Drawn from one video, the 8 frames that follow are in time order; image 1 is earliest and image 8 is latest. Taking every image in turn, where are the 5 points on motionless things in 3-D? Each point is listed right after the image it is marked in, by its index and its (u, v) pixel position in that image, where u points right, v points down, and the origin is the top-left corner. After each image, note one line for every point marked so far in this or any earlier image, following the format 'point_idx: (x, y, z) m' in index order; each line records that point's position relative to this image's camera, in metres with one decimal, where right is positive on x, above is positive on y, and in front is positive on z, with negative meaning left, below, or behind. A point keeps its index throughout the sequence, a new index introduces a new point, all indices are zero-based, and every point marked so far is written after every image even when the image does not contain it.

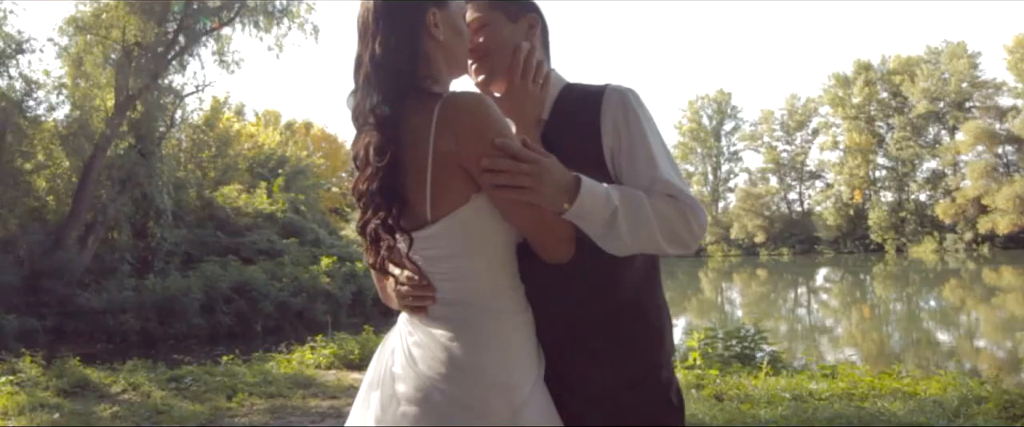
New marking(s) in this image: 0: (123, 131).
0: (-7.4, +1.6, +14.0) m
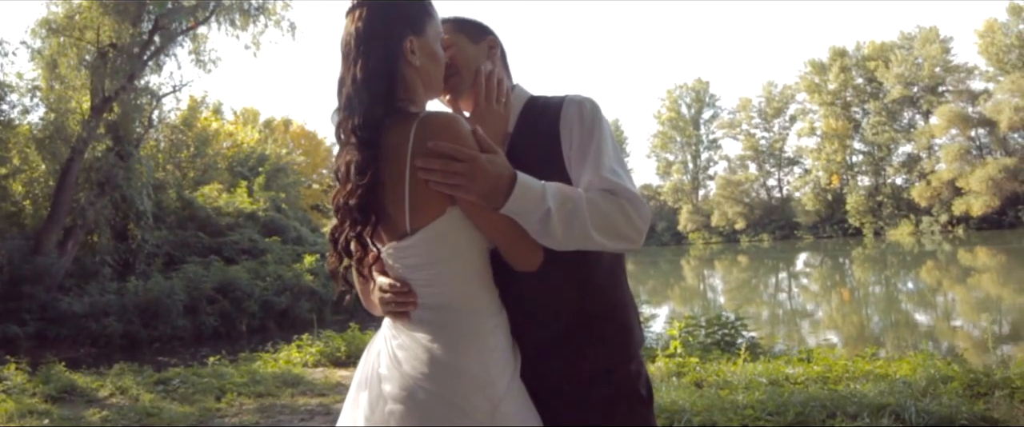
0: (-7.8, +1.5, +13.9) m
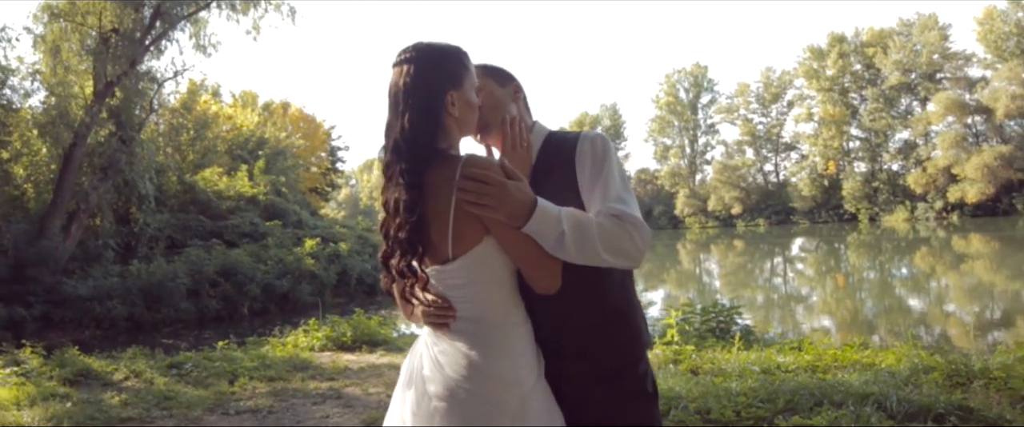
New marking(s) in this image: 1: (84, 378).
0: (-7.8, +1.8, +14.0) m
1: (-4.1, -1.6, +7.1) m
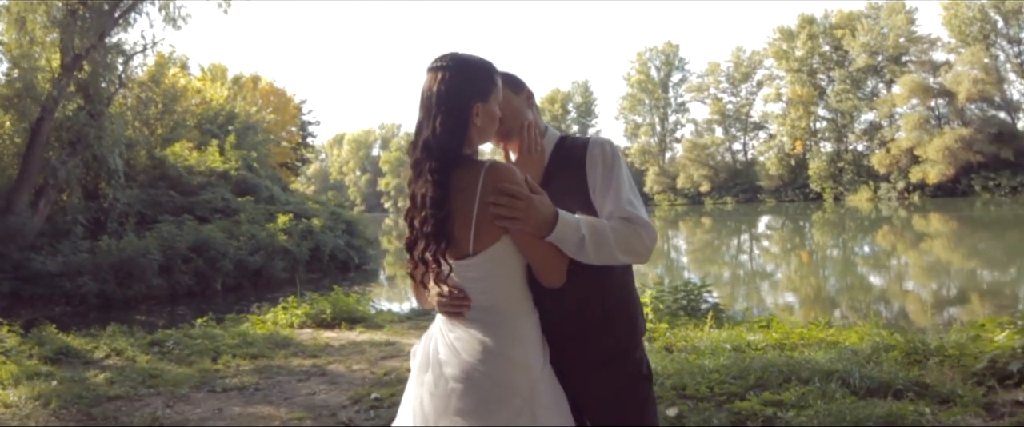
0: (-8.2, +2.3, +13.8) m
1: (-4.3, -1.4, +7.1) m
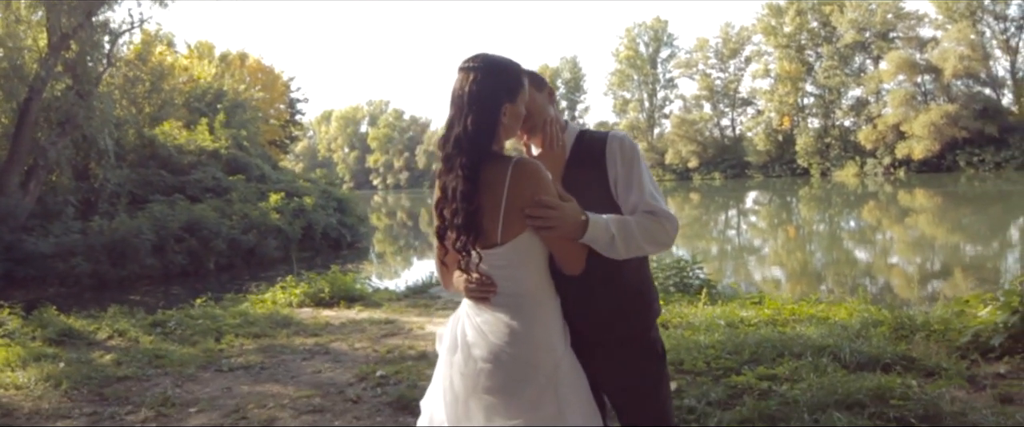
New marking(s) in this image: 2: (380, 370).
0: (-8.3, +2.6, +13.7) m
1: (-4.3, -1.2, +7.2) m
2: (-0.9, -1.1, +5.1) m
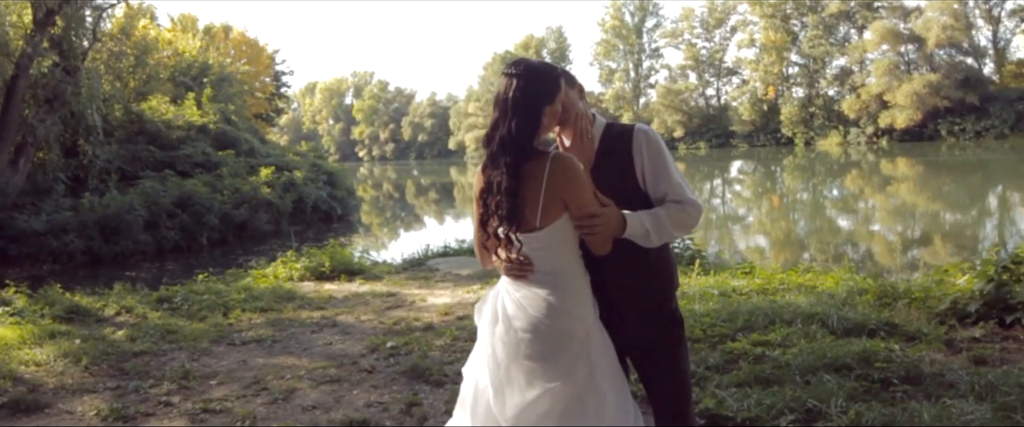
0: (-8.5, +3.1, +13.6) m
1: (-4.3, -1.0, +7.3) m
2: (-0.9, -0.9, +5.4) m
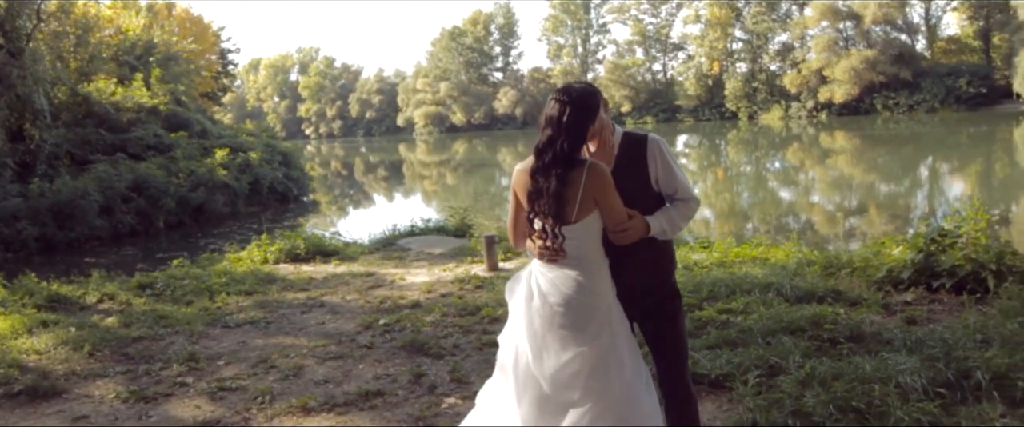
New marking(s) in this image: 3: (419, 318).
0: (-9.3, +3.3, +13.3) m
1: (-4.6, -0.9, +7.5) m
2: (-1.0, -0.8, +5.7) m
3: (-0.7, -0.8, +5.7) m
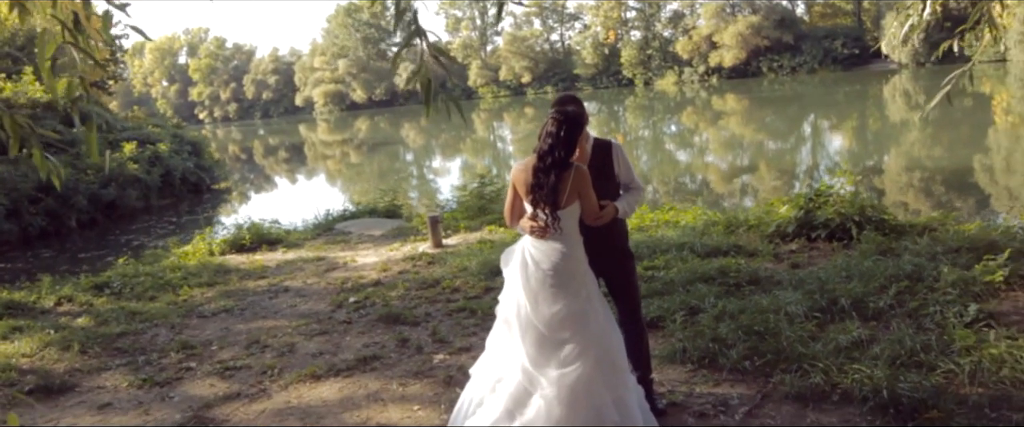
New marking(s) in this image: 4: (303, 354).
0: (-10.8, +3.1, +12.8) m
1: (-5.1, -1.0, +7.7) m
2: (-1.4, -0.7, +6.4) m
3: (-1.1, -0.7, +6.4) m
4: (-1.4, -1.0, +5.1) m
